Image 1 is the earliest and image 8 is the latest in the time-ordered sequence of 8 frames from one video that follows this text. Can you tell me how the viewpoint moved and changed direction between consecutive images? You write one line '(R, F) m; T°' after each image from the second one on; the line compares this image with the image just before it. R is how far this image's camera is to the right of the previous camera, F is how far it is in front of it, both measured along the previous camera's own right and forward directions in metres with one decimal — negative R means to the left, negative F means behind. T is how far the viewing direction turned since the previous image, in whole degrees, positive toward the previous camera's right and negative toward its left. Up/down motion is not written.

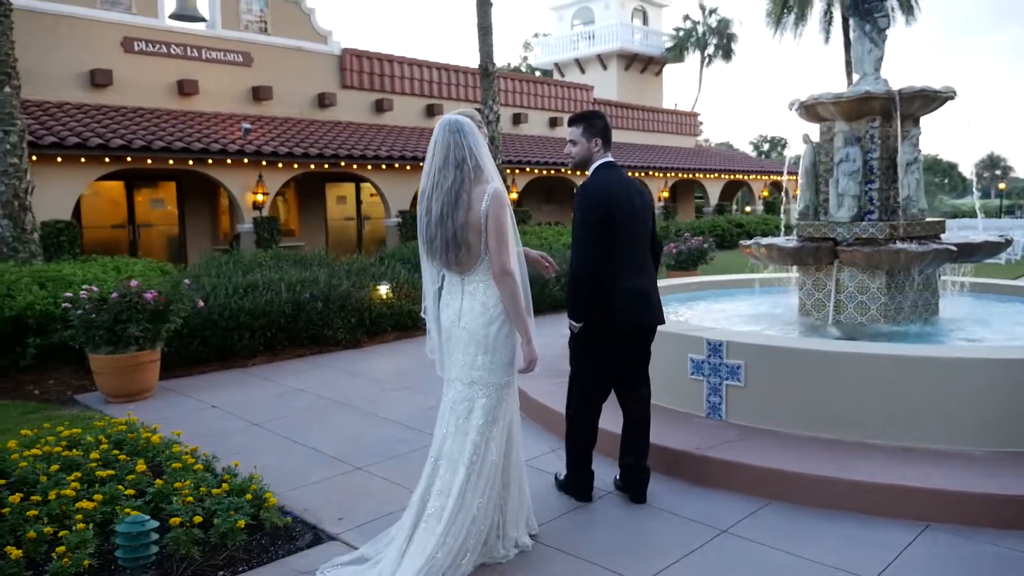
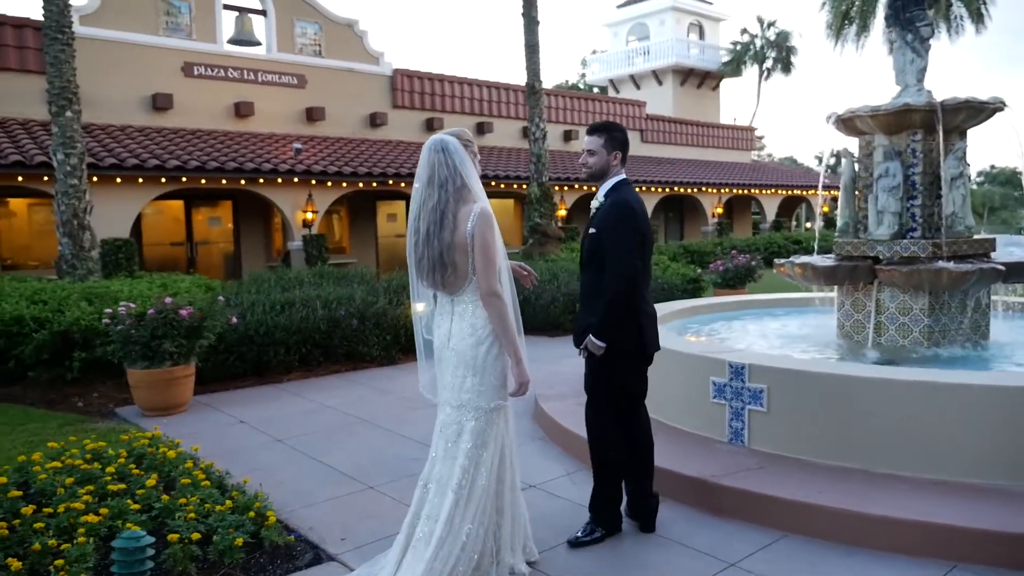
(+0.3, +0.1) m; -5°
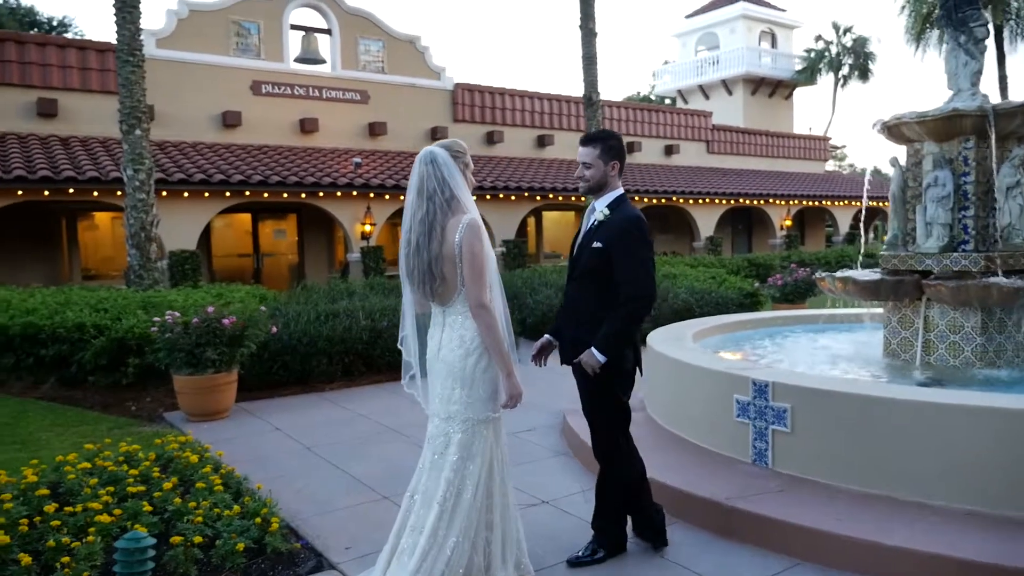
(+0.4, +0.1) m; -6°
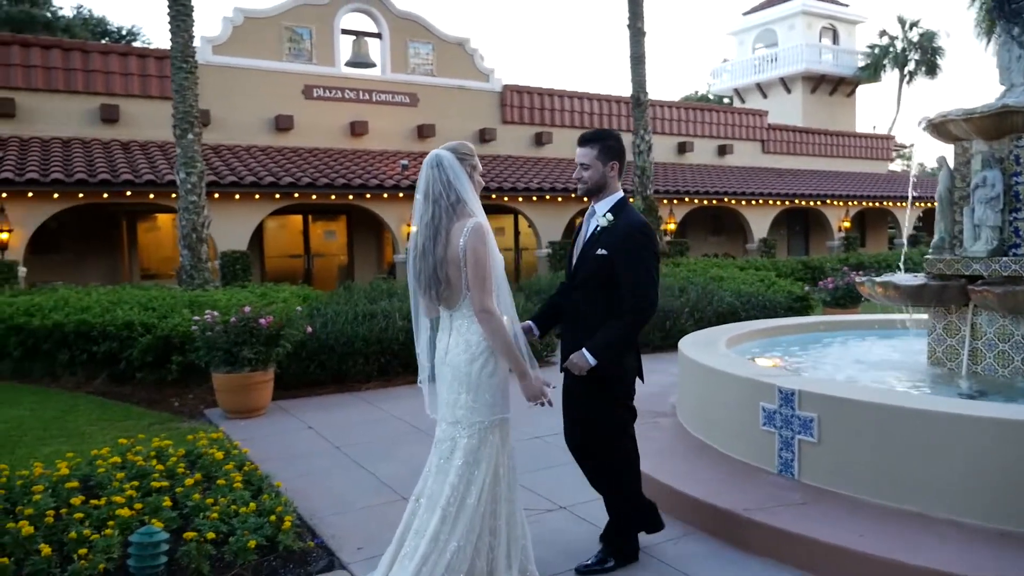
(+0.2, 0.0) m; -4°
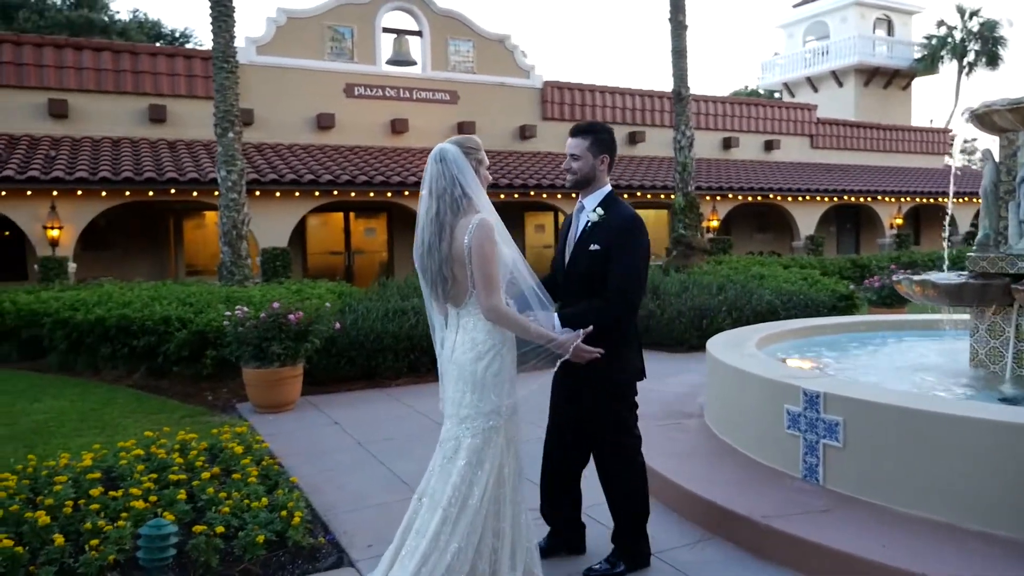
(+0.2, +0.1) m; -4°
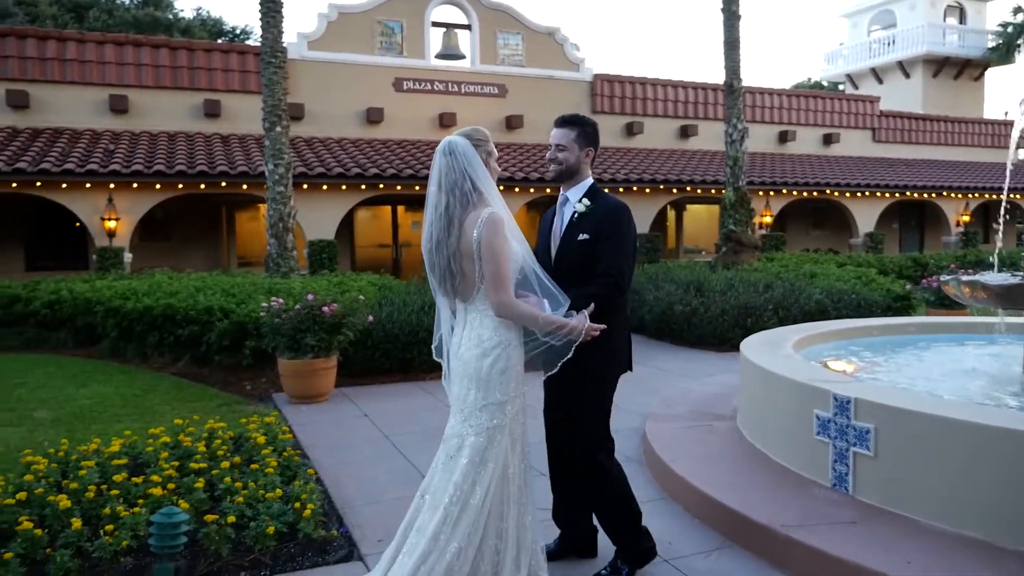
(+0.2, +0.1) m; -4°
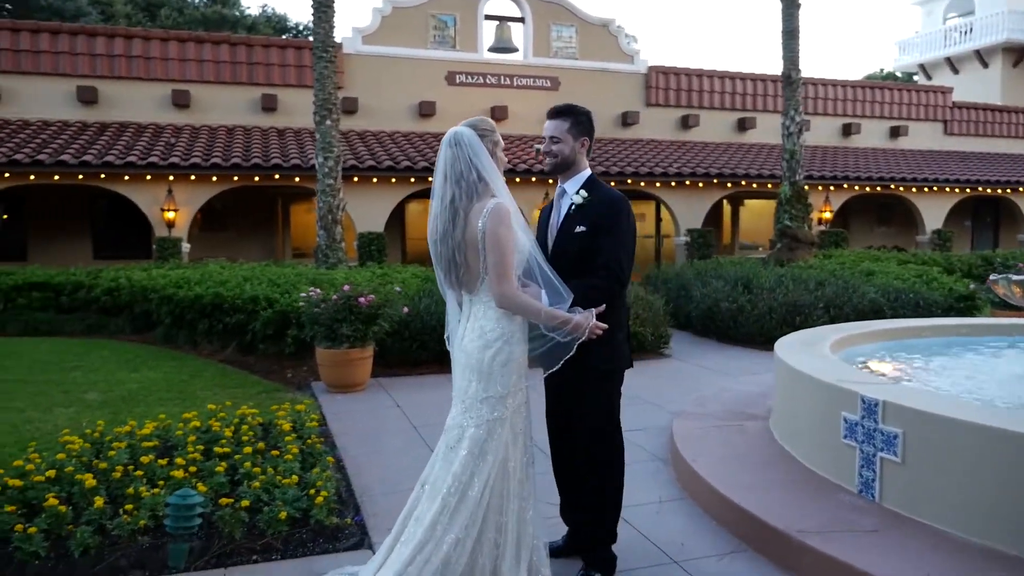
(+0.3, +0.1) m; -5°
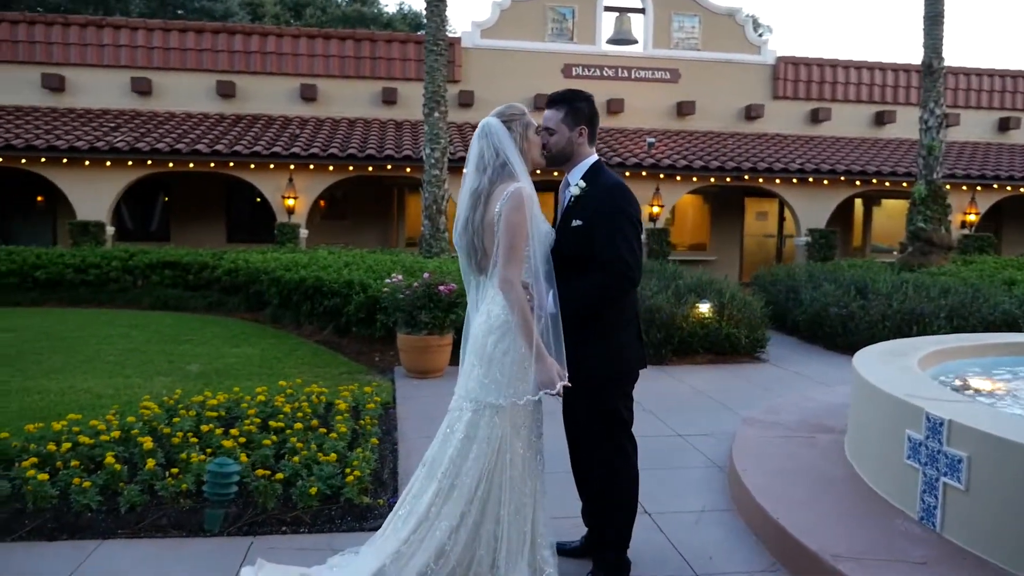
(+0.5, +0.1) m; -10°
